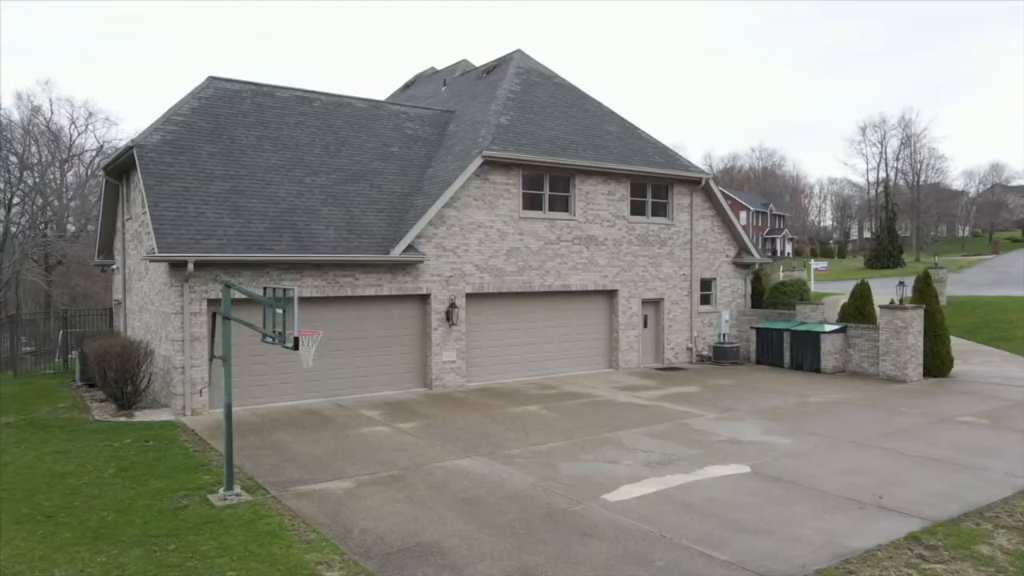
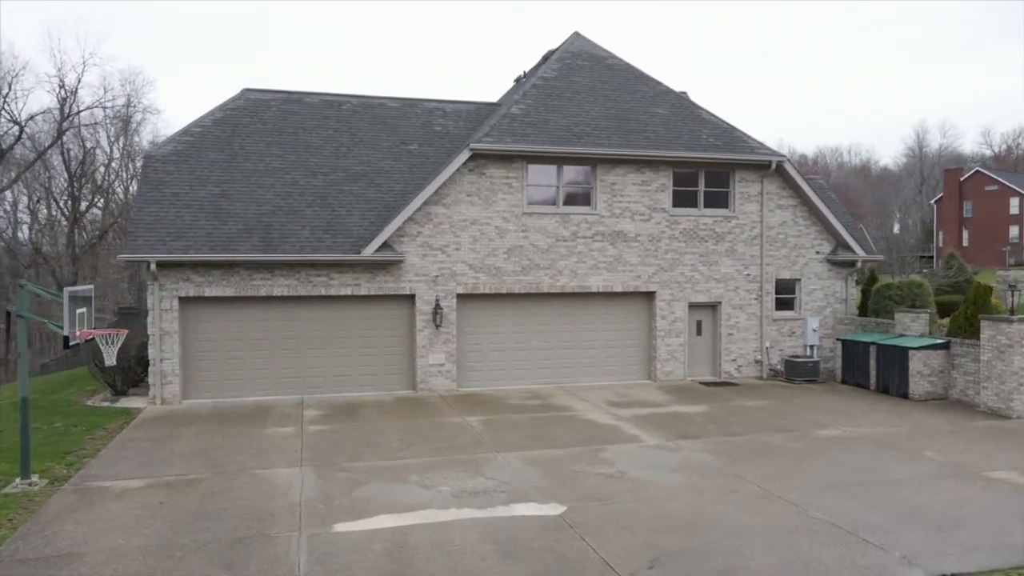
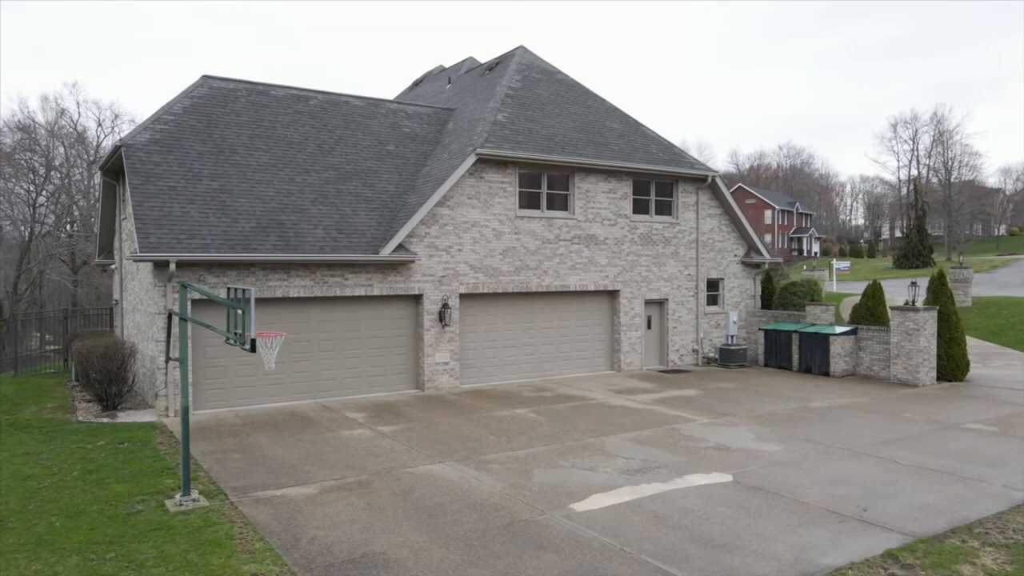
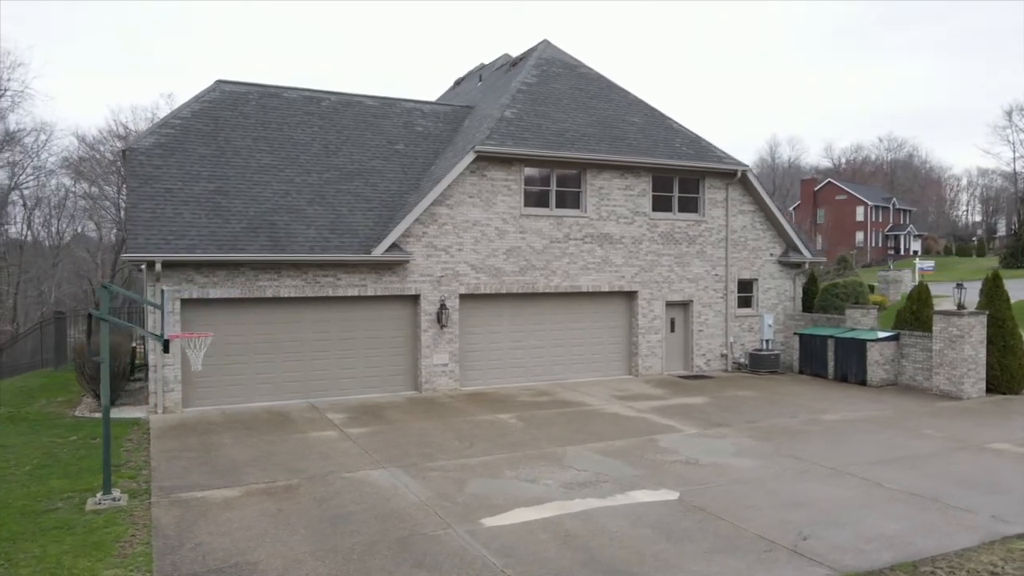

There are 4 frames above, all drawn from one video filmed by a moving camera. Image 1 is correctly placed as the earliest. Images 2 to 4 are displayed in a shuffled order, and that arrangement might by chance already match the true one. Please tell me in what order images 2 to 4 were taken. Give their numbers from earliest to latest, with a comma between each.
3, 4, 2
